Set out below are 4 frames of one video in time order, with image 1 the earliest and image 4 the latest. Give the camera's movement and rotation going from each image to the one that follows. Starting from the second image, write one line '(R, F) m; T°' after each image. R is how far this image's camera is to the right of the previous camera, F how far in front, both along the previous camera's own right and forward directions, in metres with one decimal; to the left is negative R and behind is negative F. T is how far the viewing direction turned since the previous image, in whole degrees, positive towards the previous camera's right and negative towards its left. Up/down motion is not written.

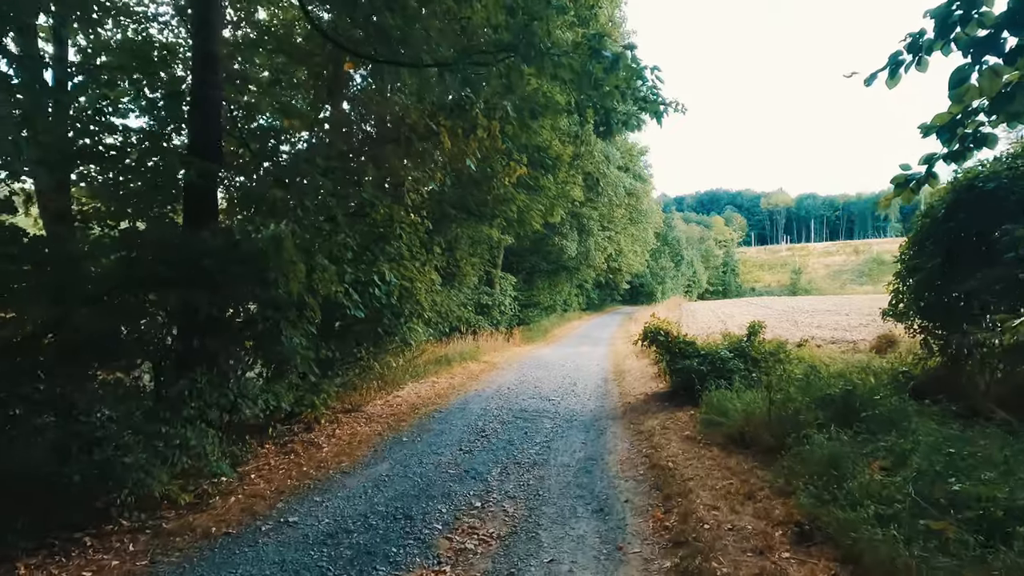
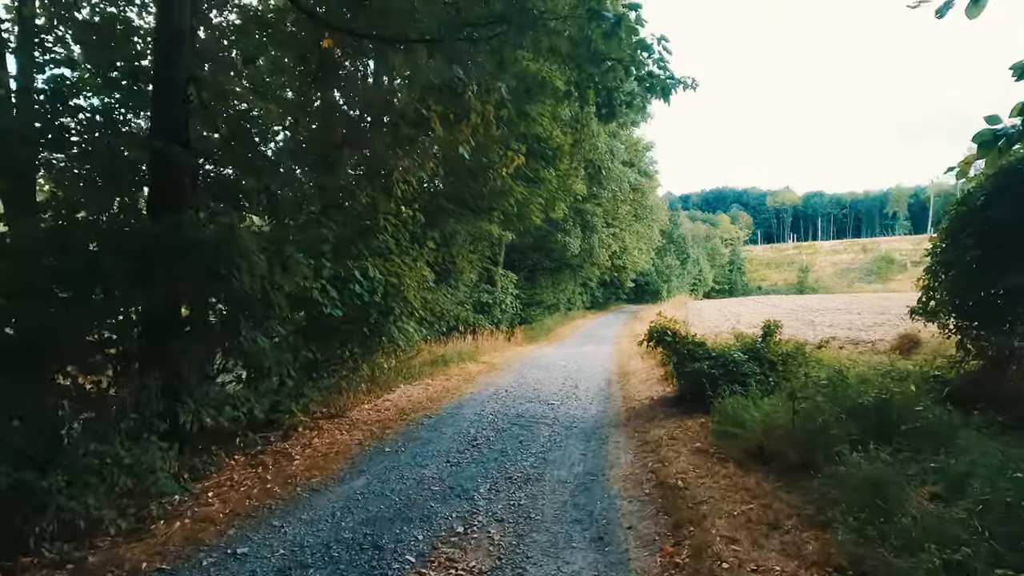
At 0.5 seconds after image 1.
(+0.1, +0.6) m; -1°
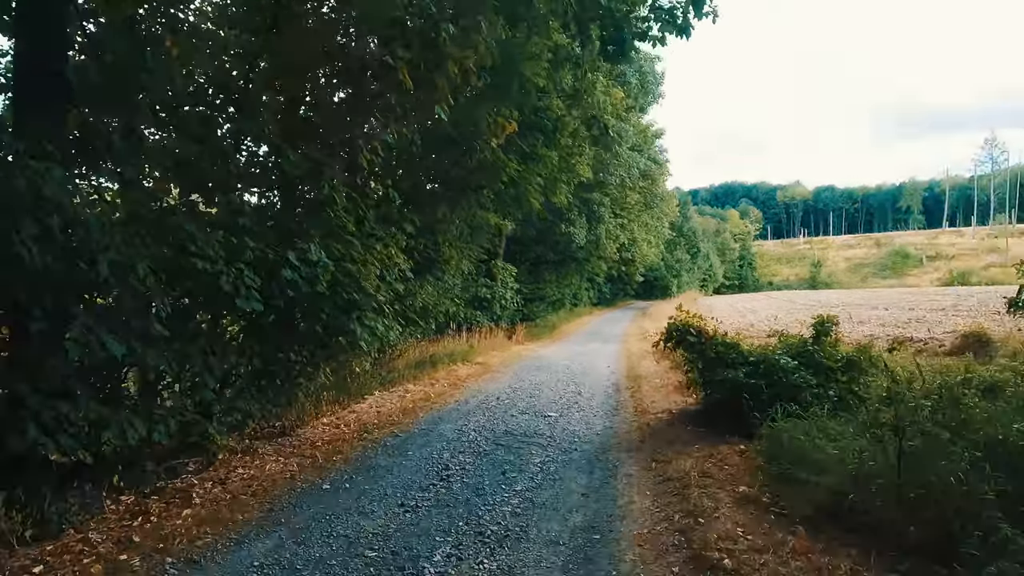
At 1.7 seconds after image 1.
(+0.3, +1.5) m; -1°
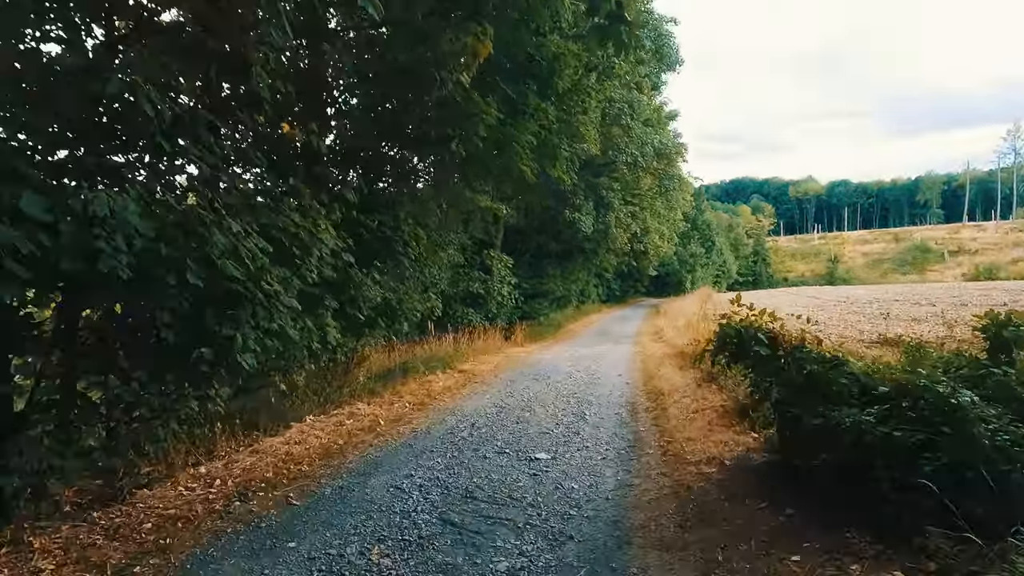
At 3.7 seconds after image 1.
(+0.4, +2.4) m; -1°
